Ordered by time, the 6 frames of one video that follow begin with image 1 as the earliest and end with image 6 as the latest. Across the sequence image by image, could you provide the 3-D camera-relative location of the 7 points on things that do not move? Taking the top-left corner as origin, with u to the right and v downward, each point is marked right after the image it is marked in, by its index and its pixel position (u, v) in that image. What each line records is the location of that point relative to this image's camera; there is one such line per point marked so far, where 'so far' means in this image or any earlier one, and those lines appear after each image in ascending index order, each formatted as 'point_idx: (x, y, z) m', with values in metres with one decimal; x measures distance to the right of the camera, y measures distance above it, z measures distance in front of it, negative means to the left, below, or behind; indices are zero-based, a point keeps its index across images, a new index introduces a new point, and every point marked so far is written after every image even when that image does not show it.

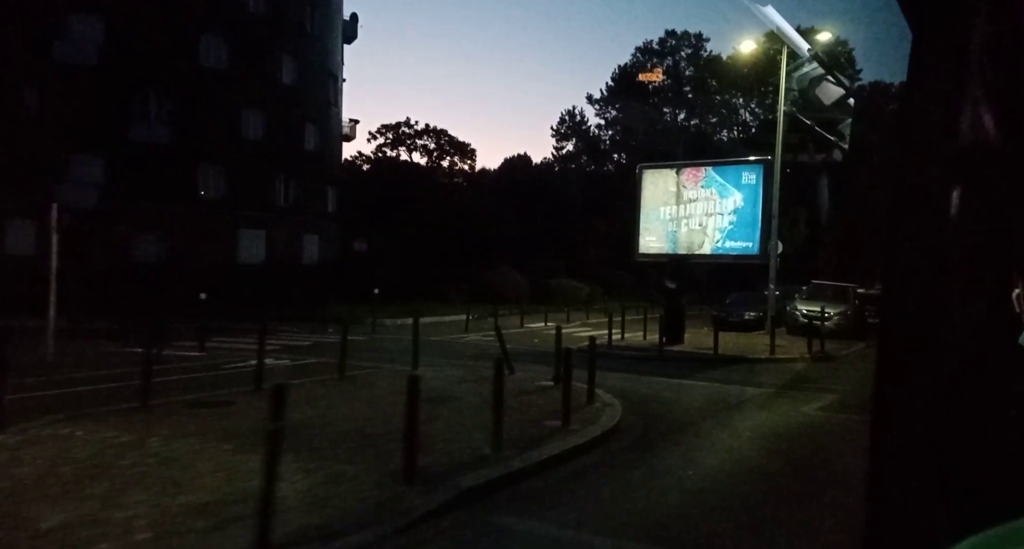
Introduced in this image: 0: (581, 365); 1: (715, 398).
0: (+1.4, -2.0, +18.8) m
1: (+3.4, -2.1, +14.9) m
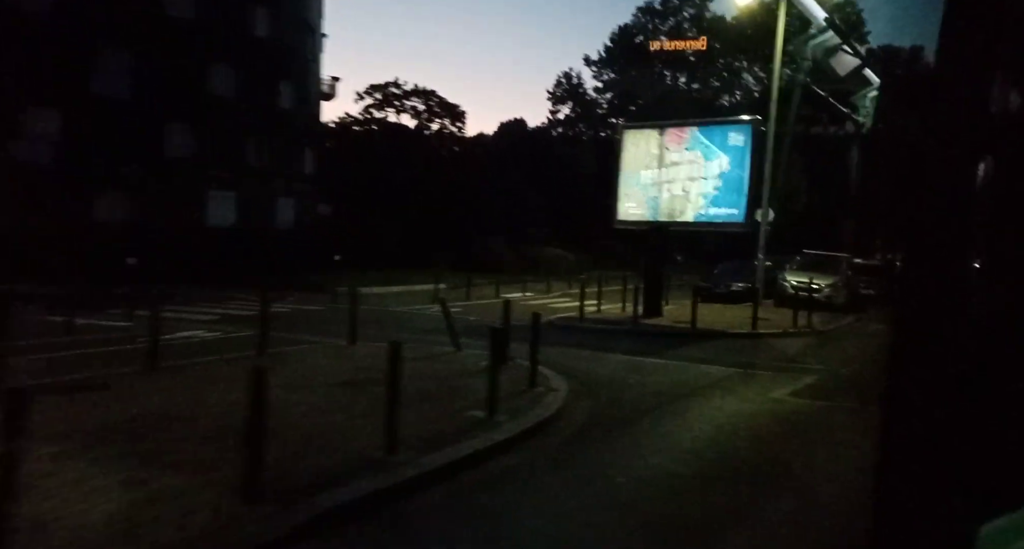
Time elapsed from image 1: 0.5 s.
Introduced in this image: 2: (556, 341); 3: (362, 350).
0: (+0.5, -1.4, +17.3) m
1: (+2.5, -1.7, +13.4) m
2: (+0.9, -1.4, +18.2) m
3: (-2.4, -1.2, +13.6) m
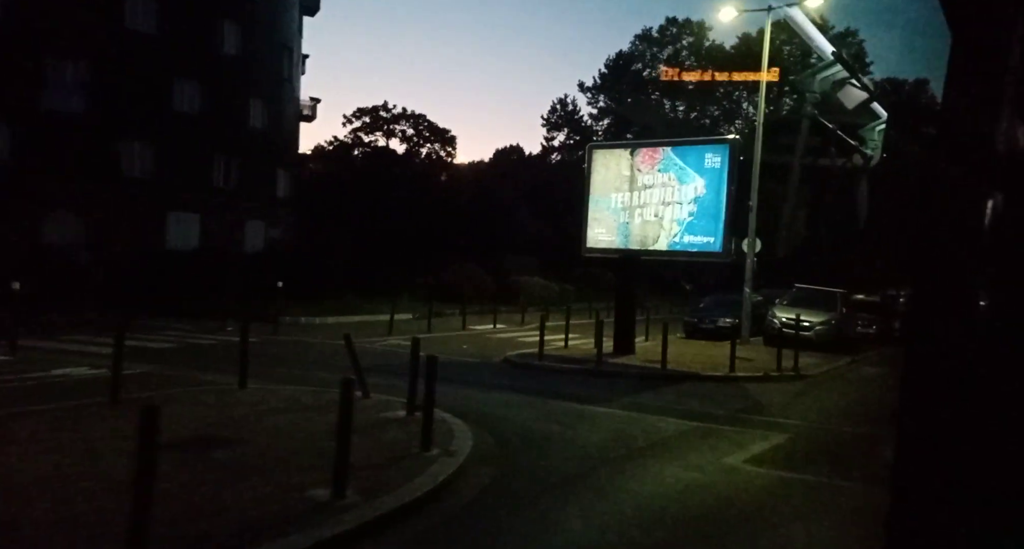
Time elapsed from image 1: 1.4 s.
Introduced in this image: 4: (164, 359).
0: (-0.6, -2.0, +15.1) m
1: (+1.4, -2.1, +11.2) m
2: (-0.3, -2.0, +16.0) m
3: (-3.5, -1.6, +11.5) m
4: (-6.4, -1.5, +16.1) m
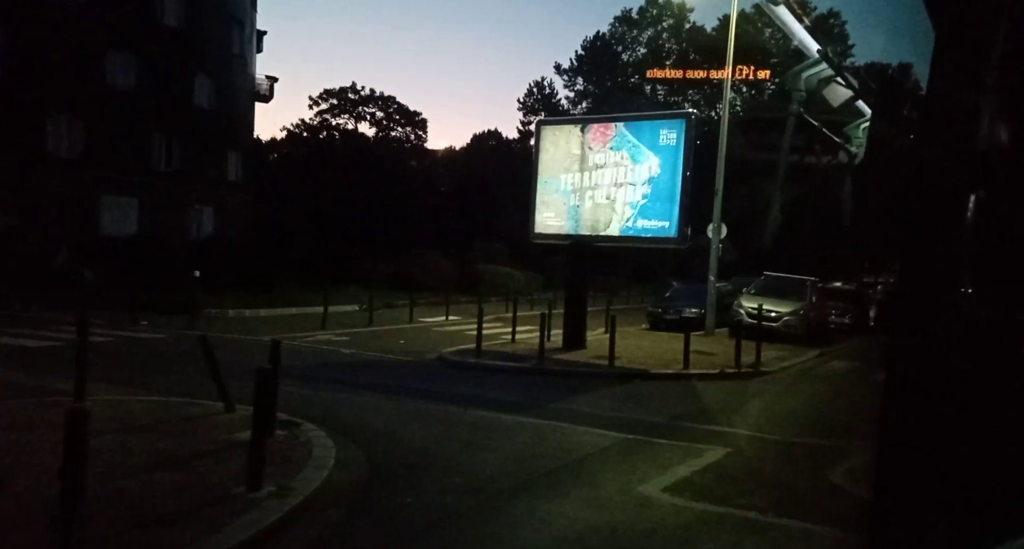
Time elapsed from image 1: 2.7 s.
0: (-1.9, -1.8, +13.3) m
1: (+0.1, -2.0, +9.4) m
2: (-1.6, -1.8, +14.1) m
3: (-4.8, -1.5, +9.5) m
4: (-7.7, -1.4, +14.1) m
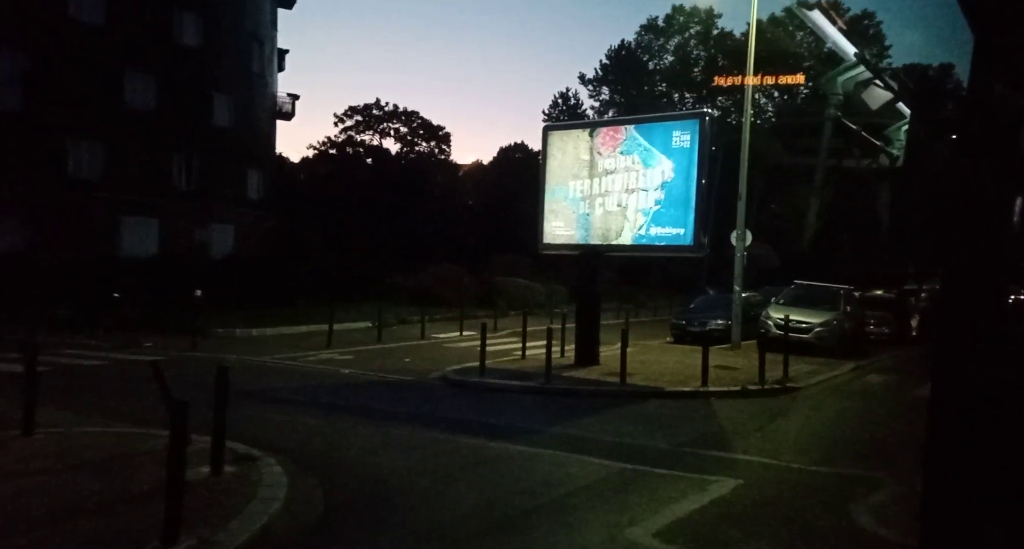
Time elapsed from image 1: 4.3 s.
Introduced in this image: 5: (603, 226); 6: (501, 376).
0: (-2.0, -2.0, +12.4) m
1: (-0.1, -2.1, +8.4) m
2: (-1.6, -2.1, +13.2) m
3: (-5.0, -1.7, +8.8) m
4: (-7.7, -1.7, +13.5) m
5: (+2.0, +1.0, +19.1) m
6: (-0.2, -2.0, +17.2) m
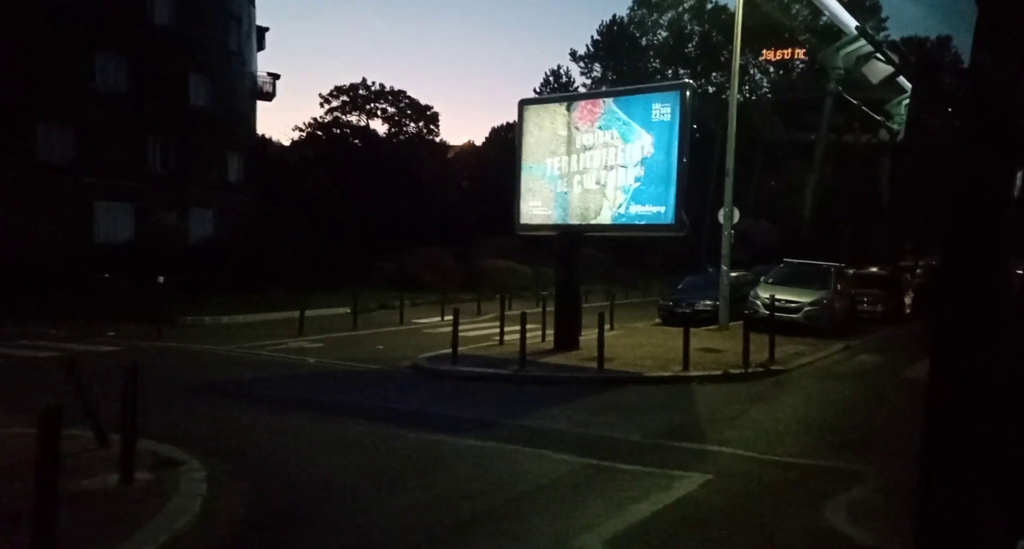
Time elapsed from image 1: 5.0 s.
0: (-2.5, -1.8, +11.6) m
1: (-0.6, -2.0, +7.6) m
2: (-2.1, -1.8, +12.5) m
3: (-5.5, -1.6, +8.0) m
4: (-8.2, -1.6, +12.7) m
5: (+1.5, +1.4, +18.2) m
6: (-0.7, -1.6, +16.5) m
